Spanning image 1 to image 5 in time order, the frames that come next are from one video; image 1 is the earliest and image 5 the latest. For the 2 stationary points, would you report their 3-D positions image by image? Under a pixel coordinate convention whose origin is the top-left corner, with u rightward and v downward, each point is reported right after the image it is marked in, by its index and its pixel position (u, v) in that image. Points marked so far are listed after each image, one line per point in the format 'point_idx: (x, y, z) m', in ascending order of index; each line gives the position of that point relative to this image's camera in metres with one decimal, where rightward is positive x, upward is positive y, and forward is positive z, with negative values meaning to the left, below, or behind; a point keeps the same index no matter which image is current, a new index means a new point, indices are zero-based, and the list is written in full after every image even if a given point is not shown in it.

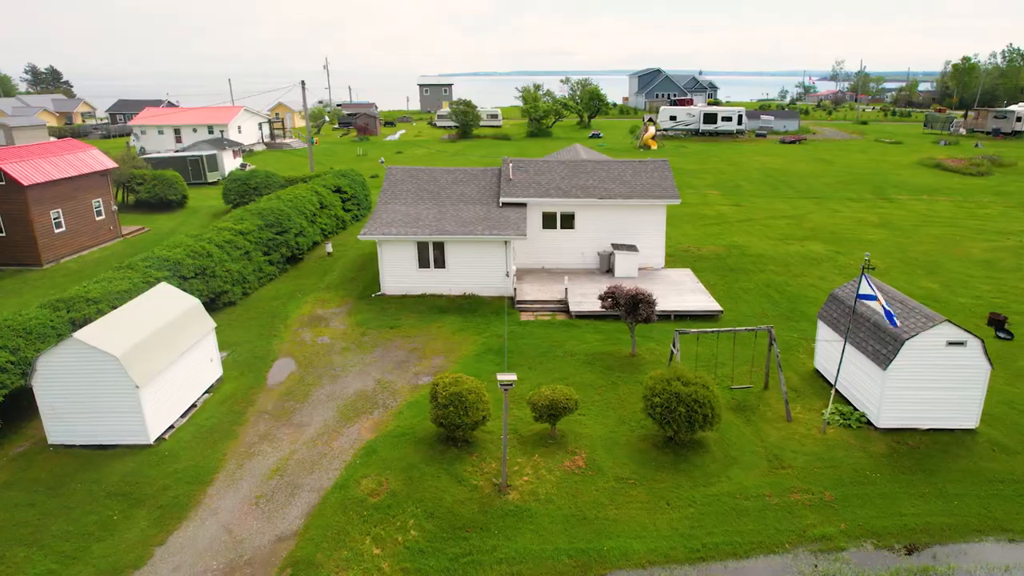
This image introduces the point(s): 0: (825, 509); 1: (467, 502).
0: (+5.5, -3.9, +12.0) m
1: (-0.8, -3.8, +12.0) m
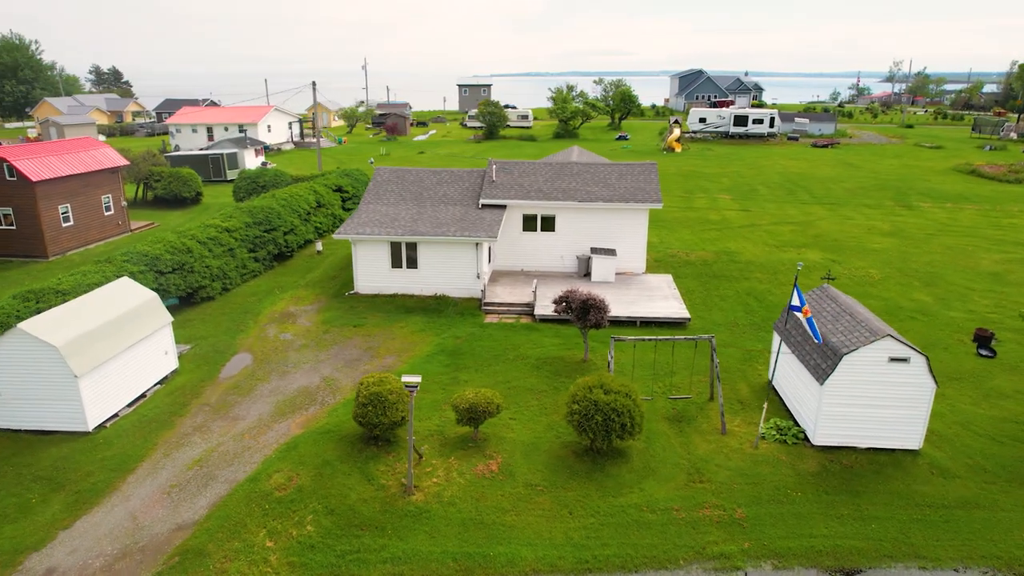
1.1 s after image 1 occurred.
0: (+3.8, -4.1, +11.6) m
1: (-2.5, -3.8, +12.2) m
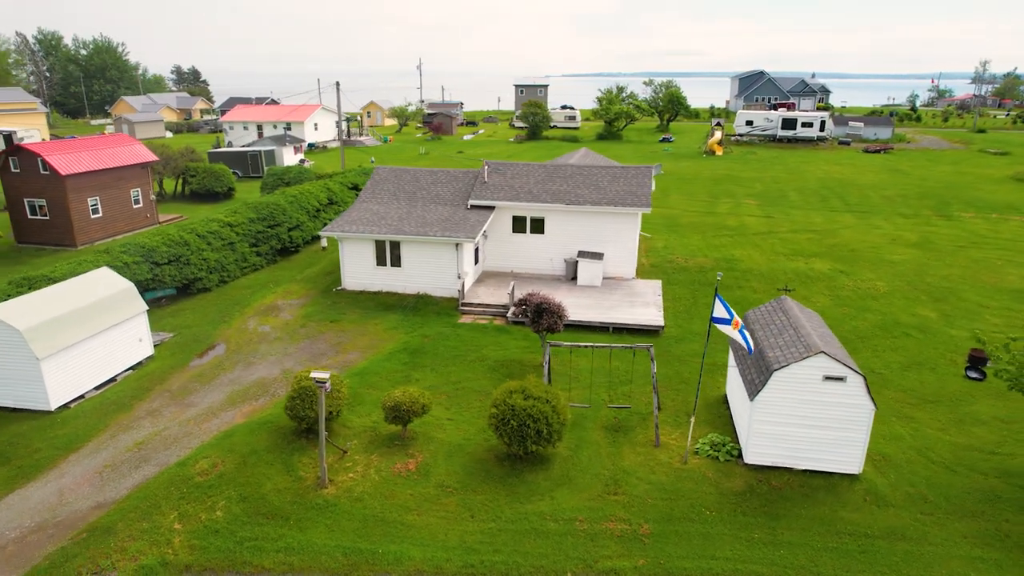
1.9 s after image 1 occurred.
0: (+2.0, -4.2, +11.3) m
1: (-4.2, -3.7, +12.5) m
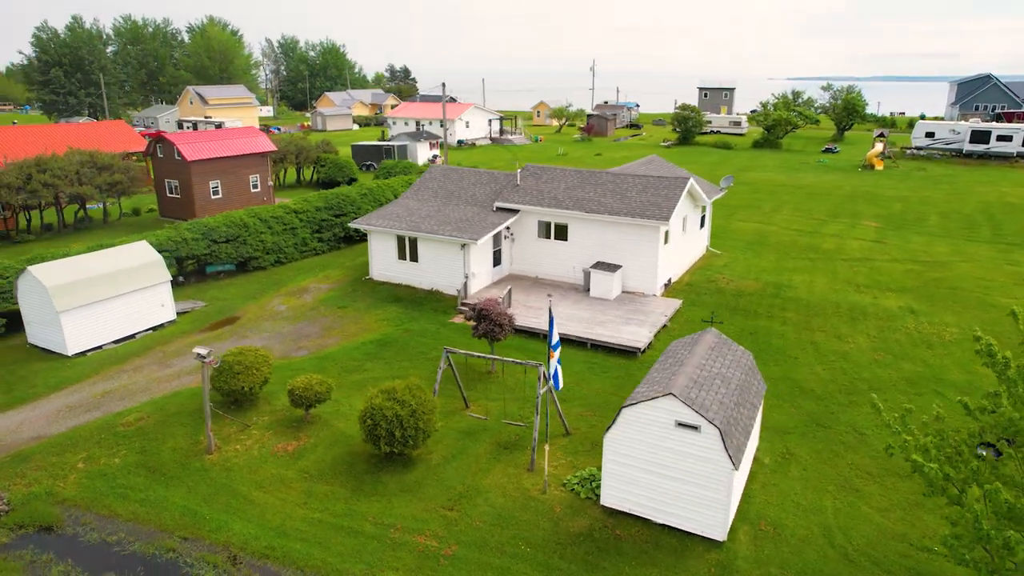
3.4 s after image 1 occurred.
0: (-1.4, -4.4, +11.1) m
1: (-6.9, -3.3, +13.9) m
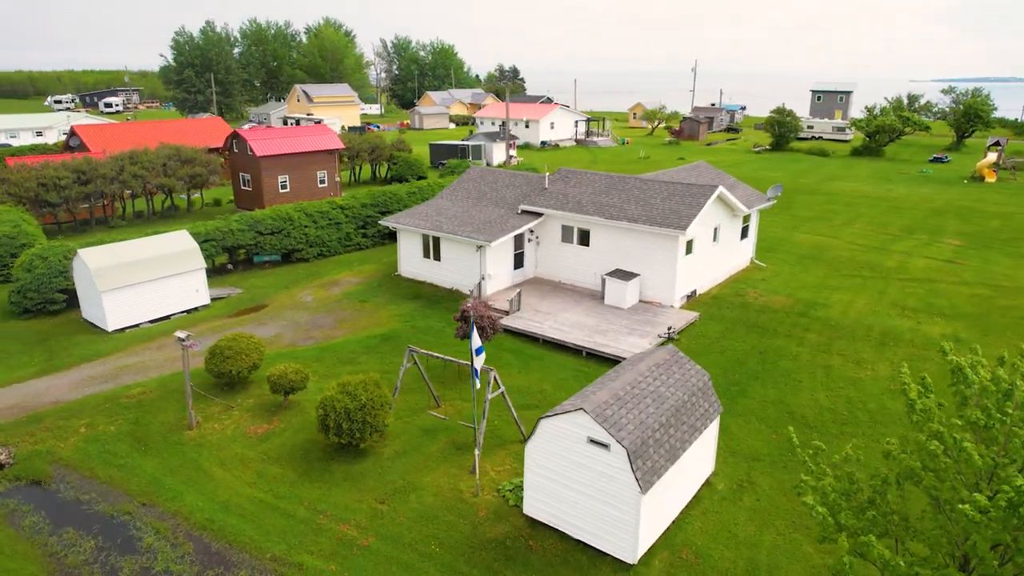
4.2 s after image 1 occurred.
0: (-2.8, -4.4, +11.4) m
1: (-7.8, -3.0, +15.2) m
